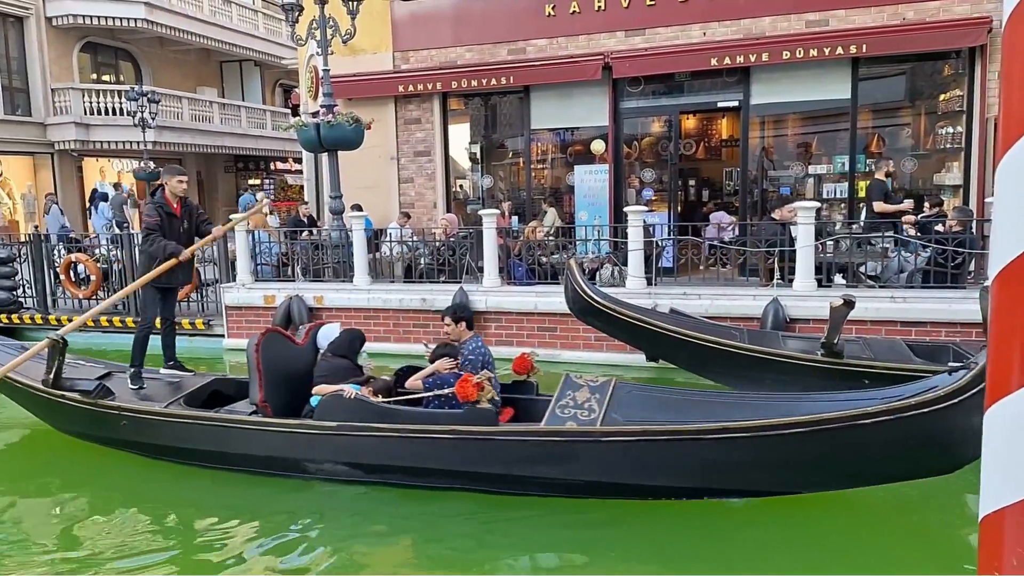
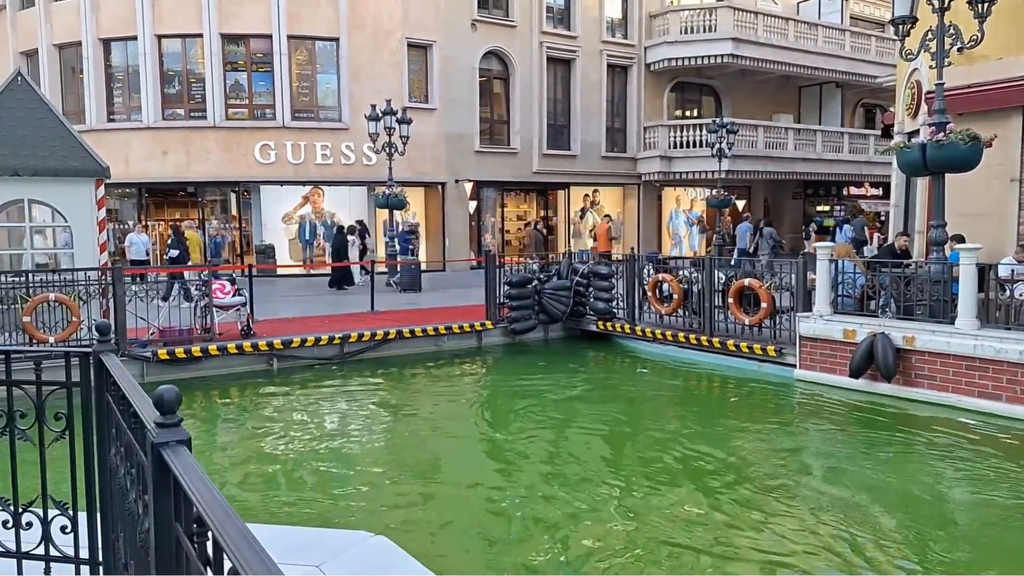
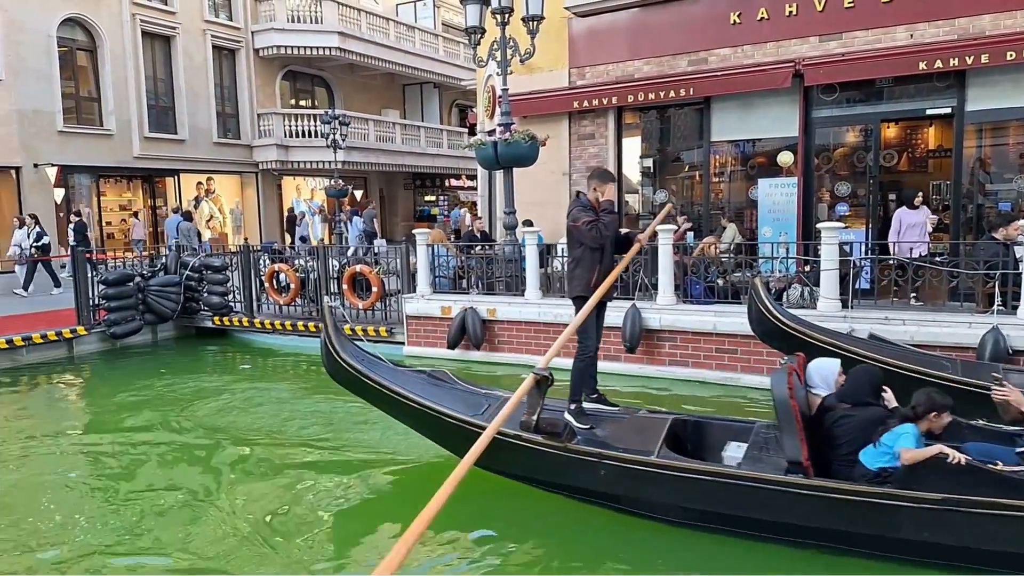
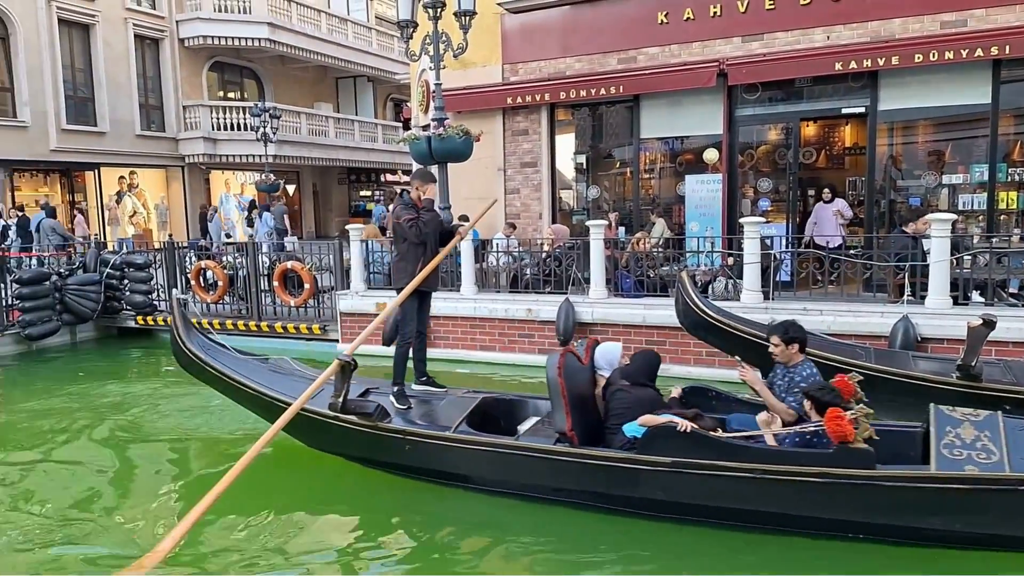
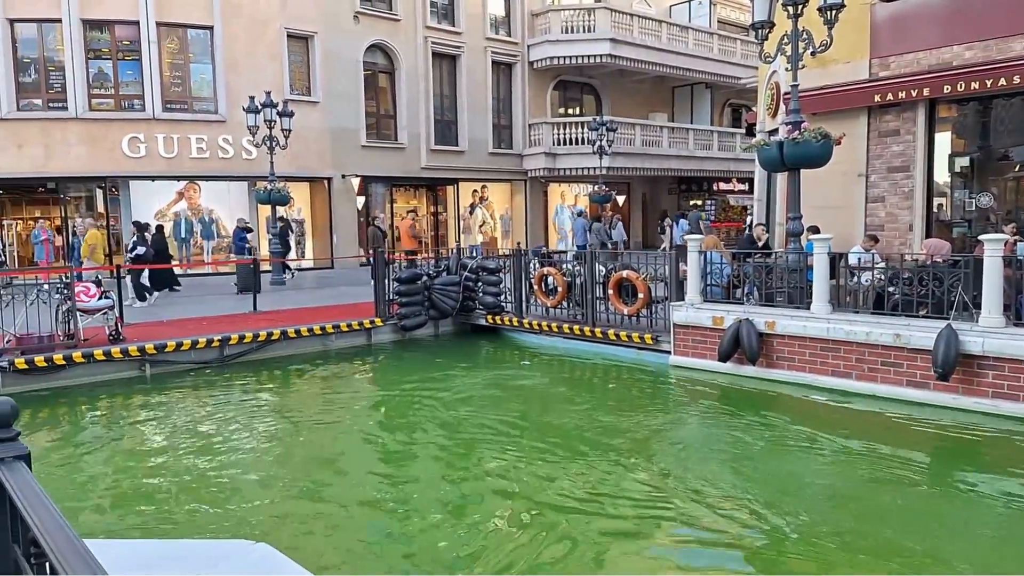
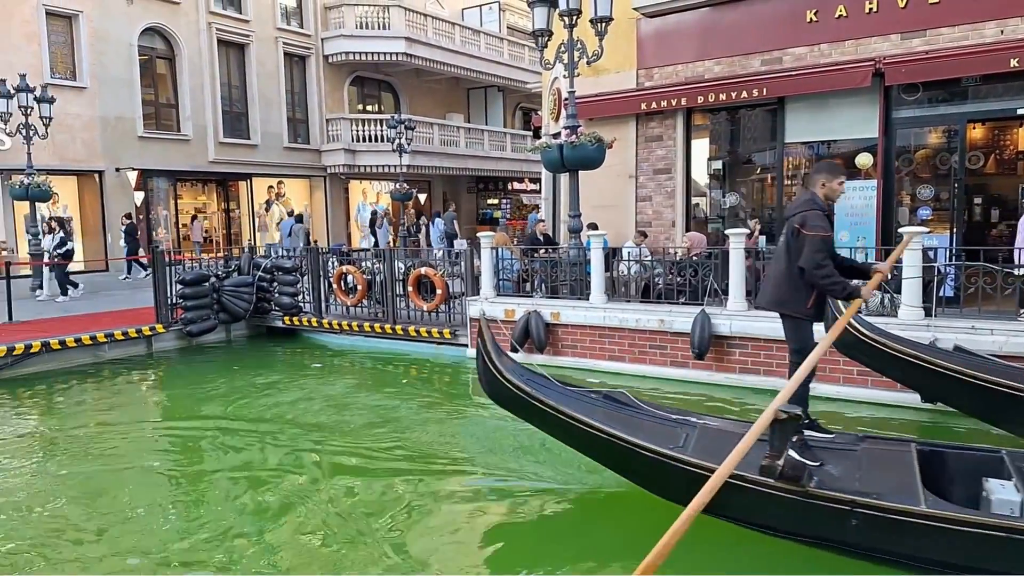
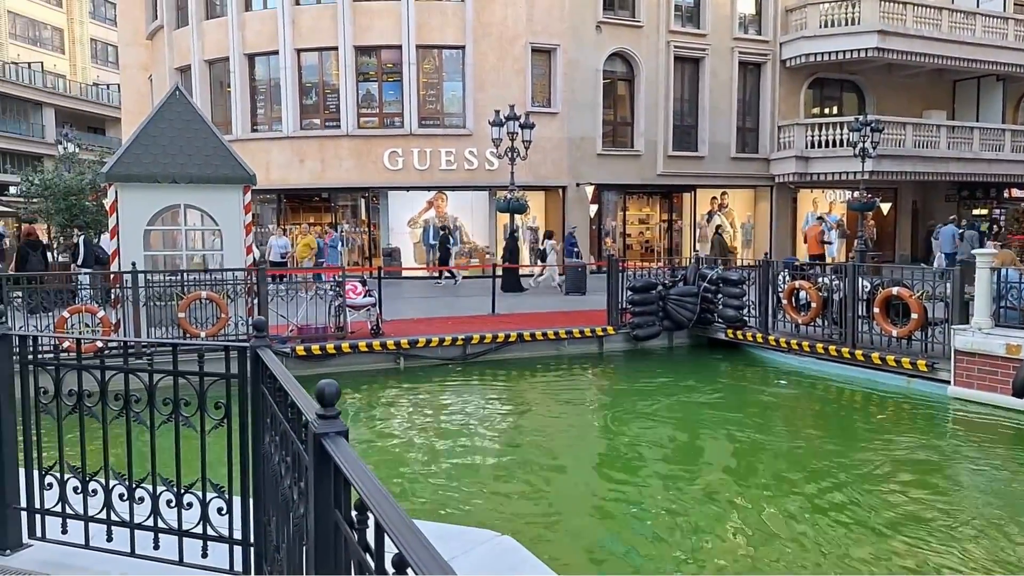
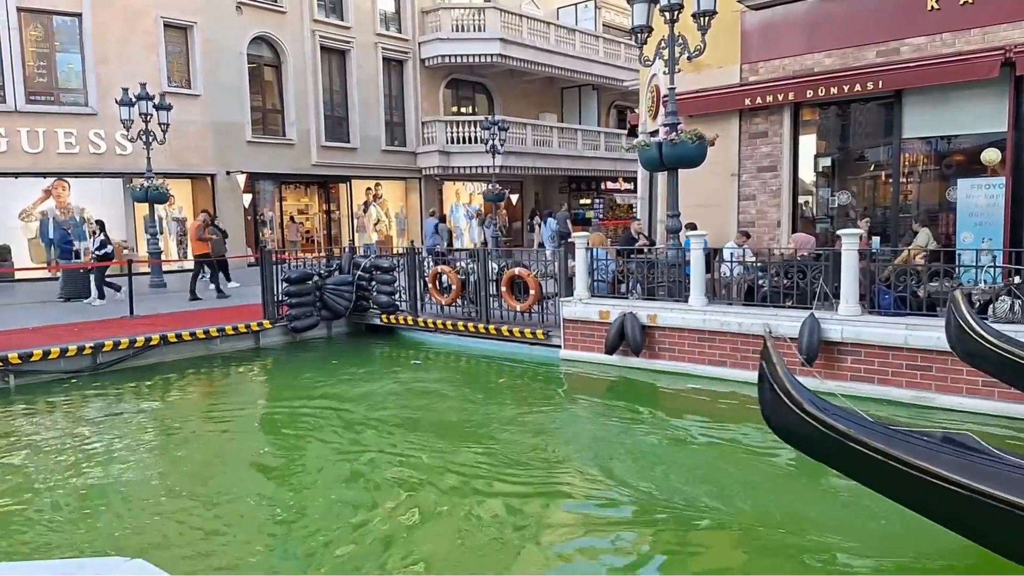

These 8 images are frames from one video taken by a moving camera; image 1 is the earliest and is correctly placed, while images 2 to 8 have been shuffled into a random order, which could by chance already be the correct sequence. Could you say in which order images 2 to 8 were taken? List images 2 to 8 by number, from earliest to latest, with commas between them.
4, 3, 6, 8, 5, 2, 7
